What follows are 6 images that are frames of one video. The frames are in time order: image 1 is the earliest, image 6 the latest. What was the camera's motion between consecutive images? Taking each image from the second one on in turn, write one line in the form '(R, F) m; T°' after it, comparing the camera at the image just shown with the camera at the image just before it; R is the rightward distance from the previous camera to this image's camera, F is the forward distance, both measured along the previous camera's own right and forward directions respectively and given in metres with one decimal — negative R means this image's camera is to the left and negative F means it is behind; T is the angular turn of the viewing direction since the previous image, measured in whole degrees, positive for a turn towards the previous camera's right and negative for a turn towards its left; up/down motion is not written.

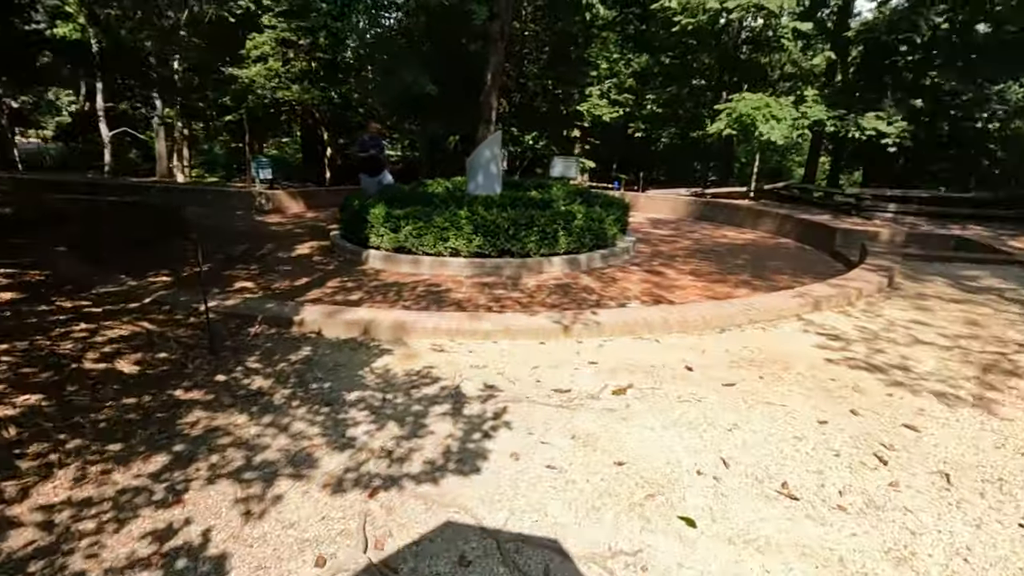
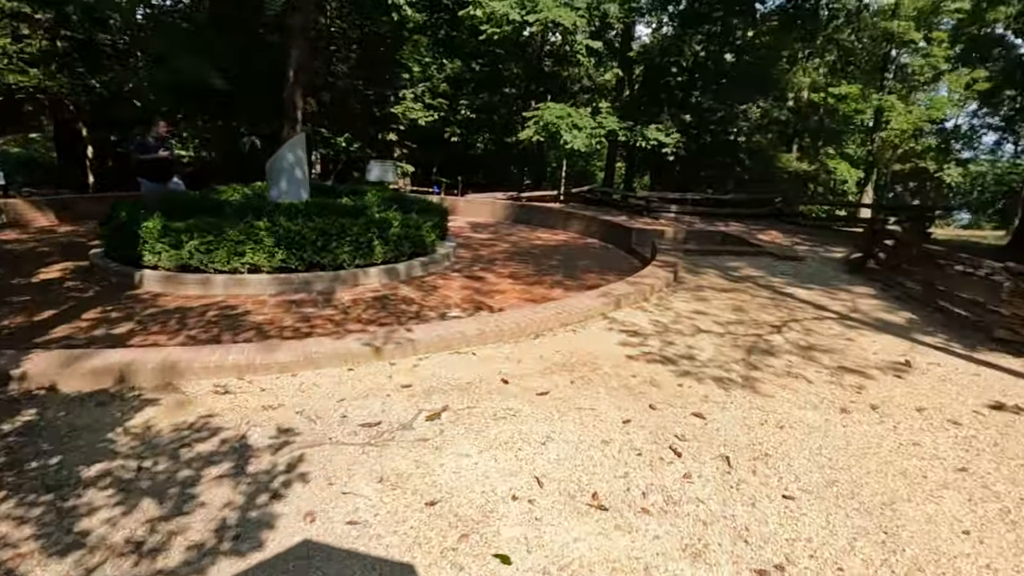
(+0.2, +0.2) m; +18°
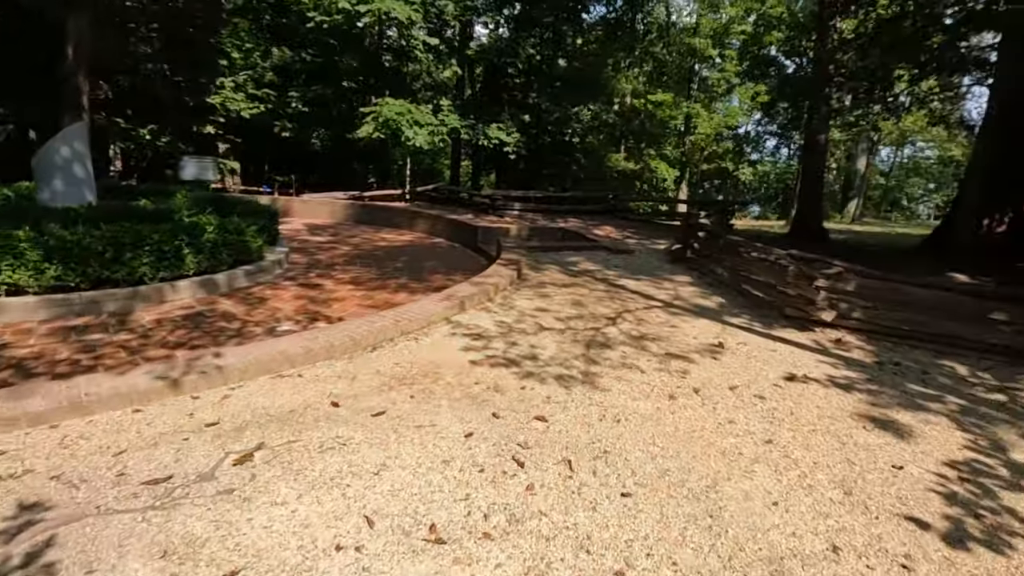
(+0.2, +0.2) m; +15°
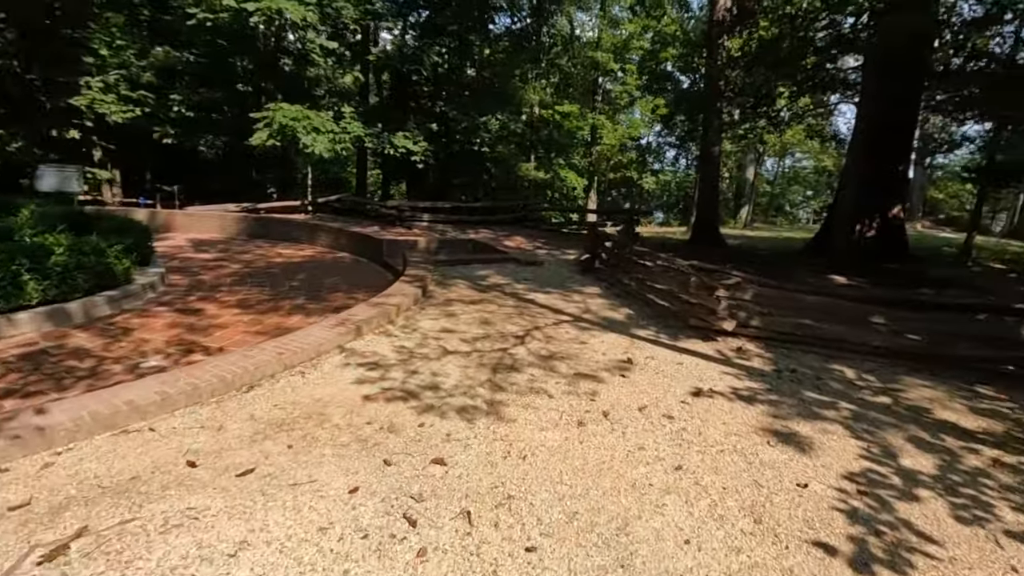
(+0.1, +0.3) m; +9°
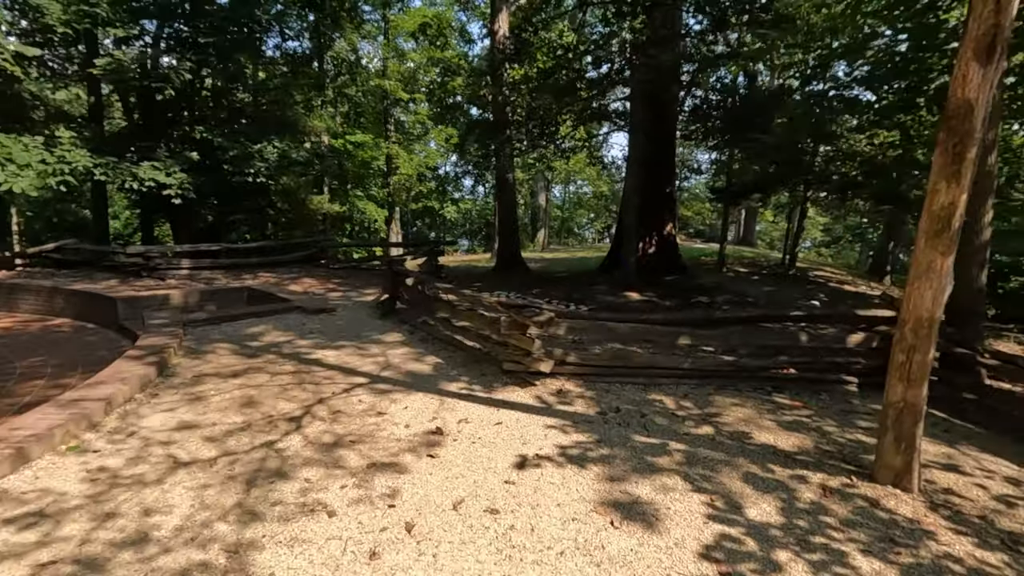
(+0.3, +0.8) m; +20°
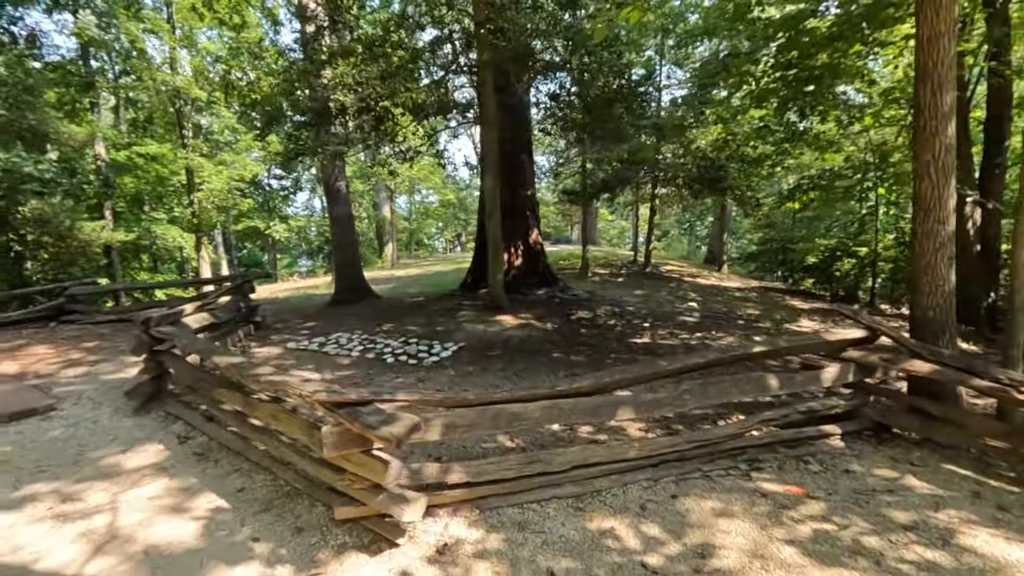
(+0.1, +1.8) m; +16°
